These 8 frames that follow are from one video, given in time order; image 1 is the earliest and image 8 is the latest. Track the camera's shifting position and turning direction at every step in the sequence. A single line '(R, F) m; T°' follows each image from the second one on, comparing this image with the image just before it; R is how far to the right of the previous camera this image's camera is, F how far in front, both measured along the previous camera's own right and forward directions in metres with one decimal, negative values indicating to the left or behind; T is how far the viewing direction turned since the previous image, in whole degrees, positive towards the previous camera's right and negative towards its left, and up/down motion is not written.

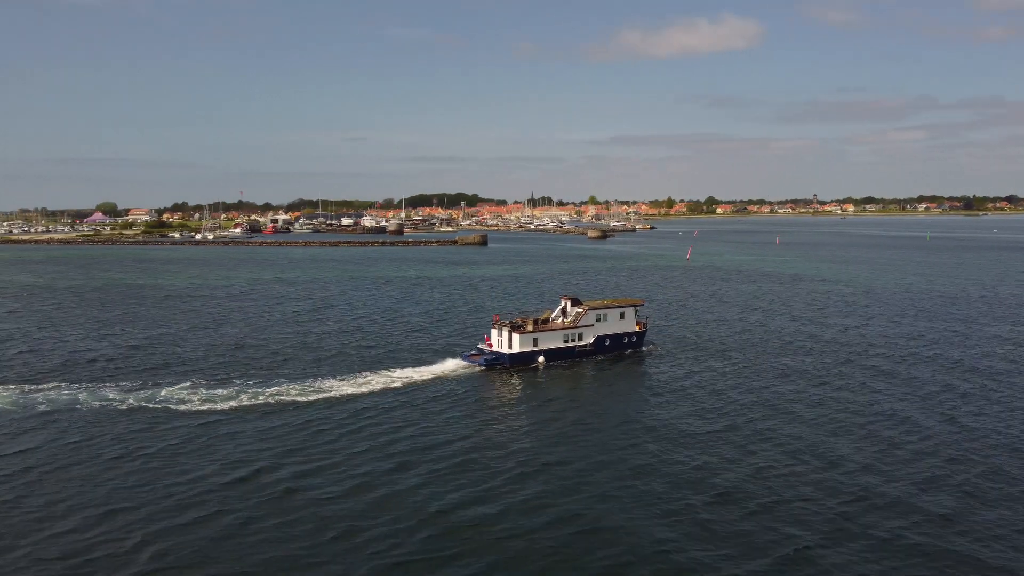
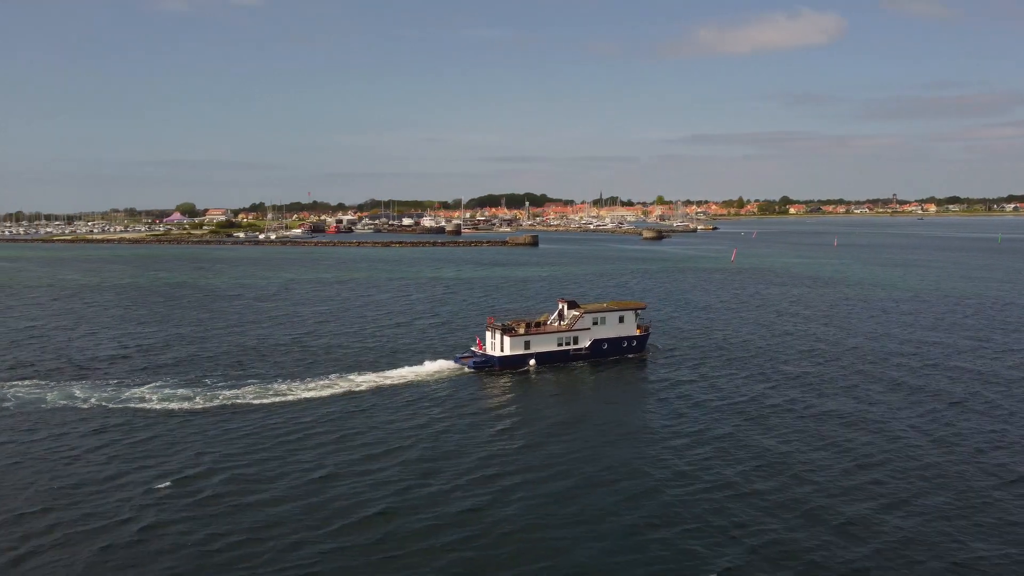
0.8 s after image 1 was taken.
(+3.8, +1.1) m; -5°
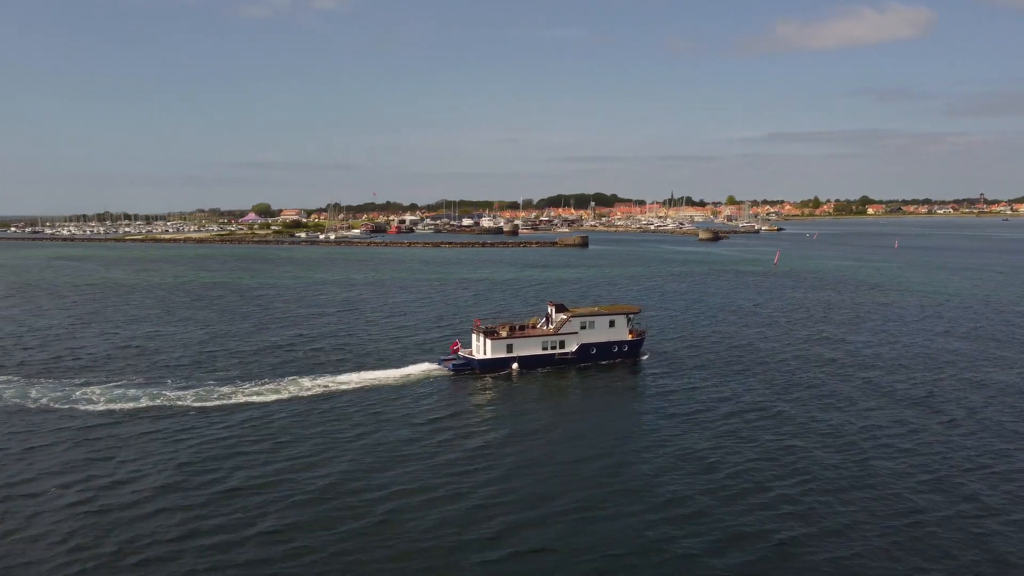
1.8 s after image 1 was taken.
(+4.3, +1.4) m; -5°
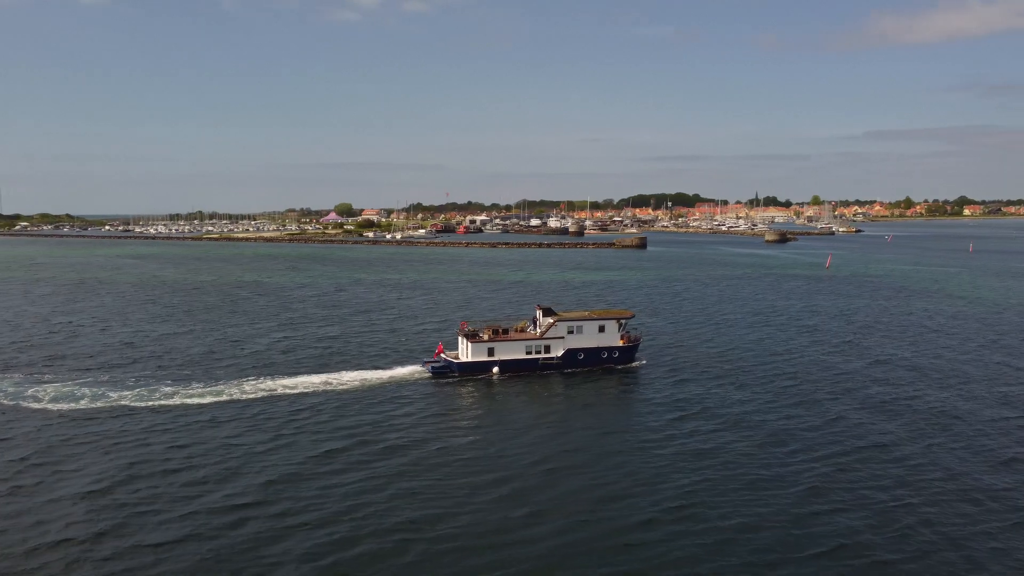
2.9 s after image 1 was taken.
(+4.7, +1.8) m; -6°
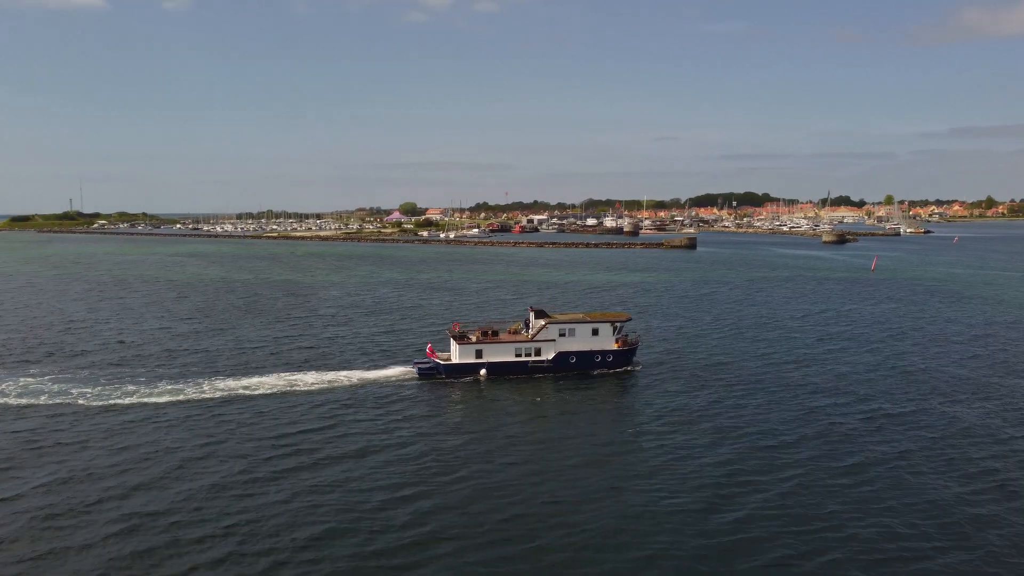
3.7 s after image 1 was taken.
(+3.6, +1.4) m; -5°
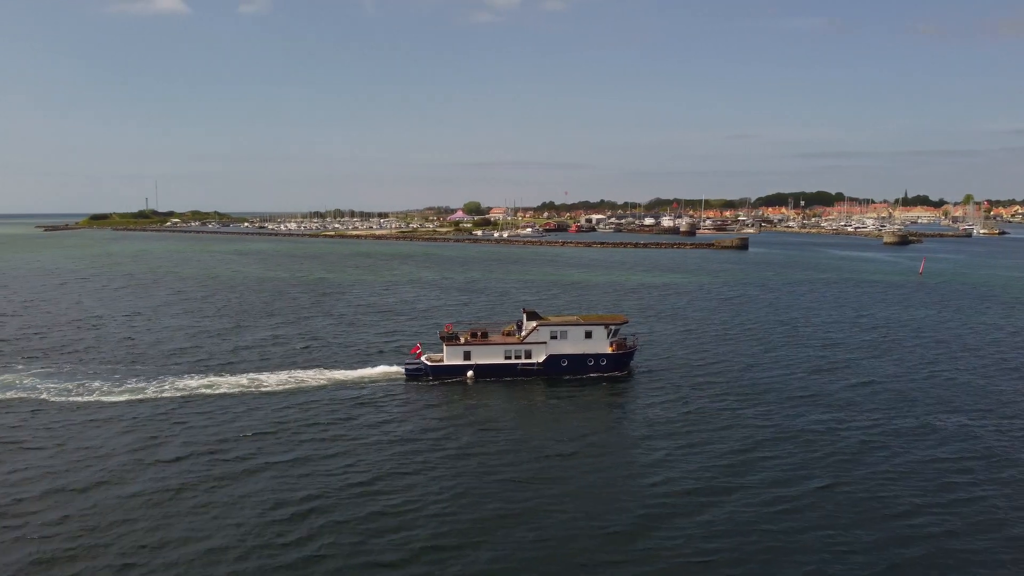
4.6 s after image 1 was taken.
(+3.5, +1.5) m; -5°
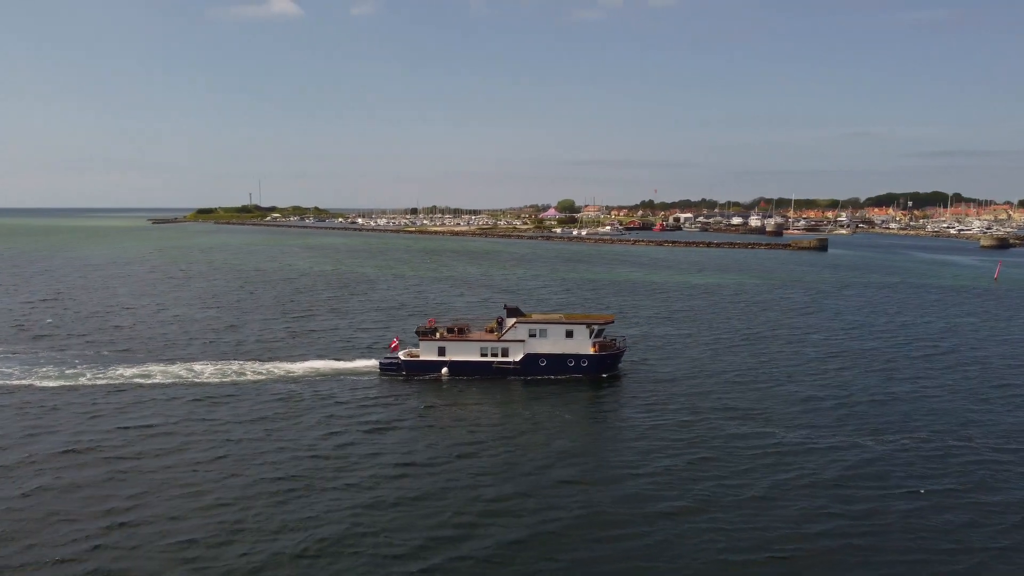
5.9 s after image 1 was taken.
(+5.2, +2.4) m; -7°
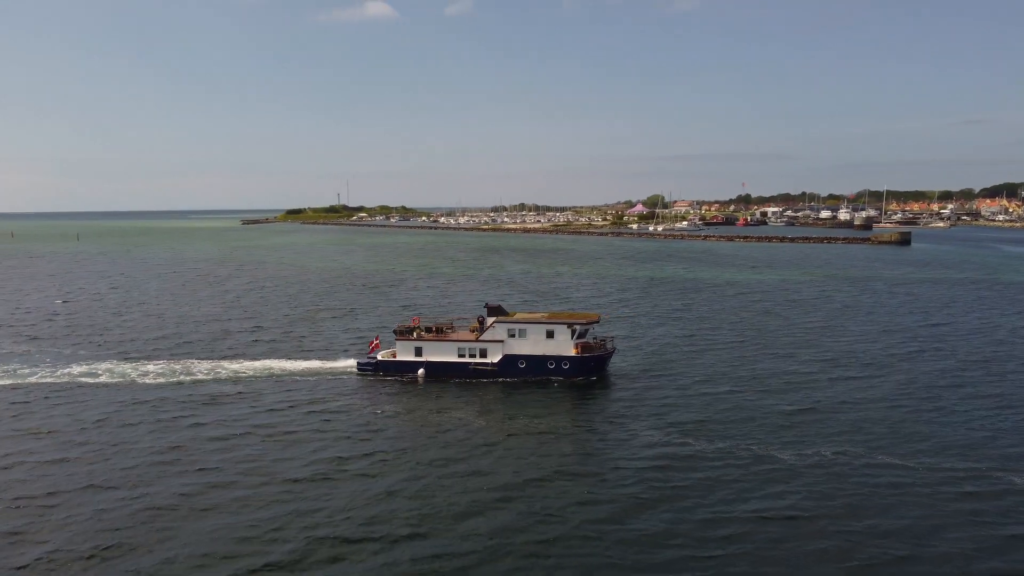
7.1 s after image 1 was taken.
(+4.6, +2.5) m; -6°
